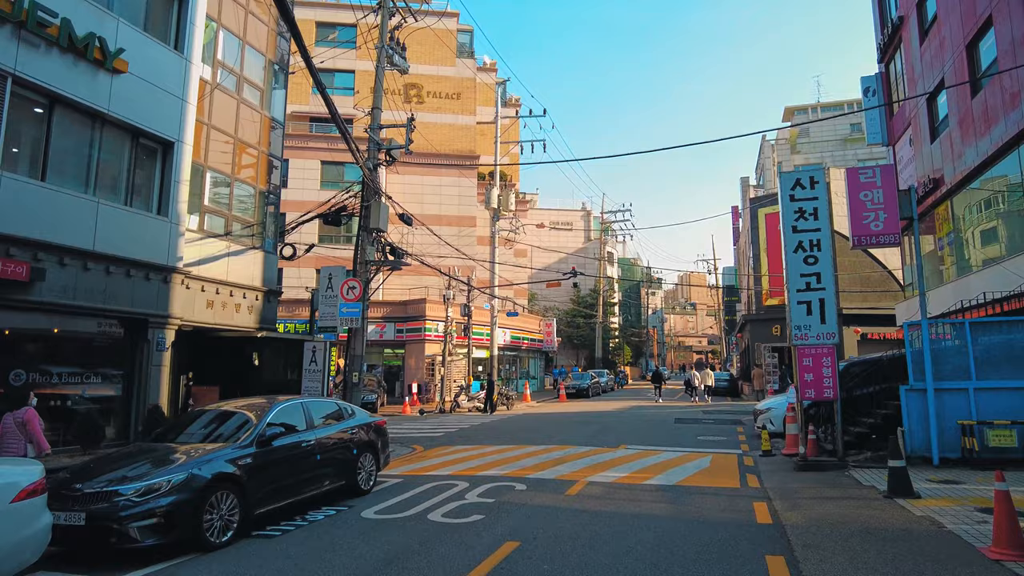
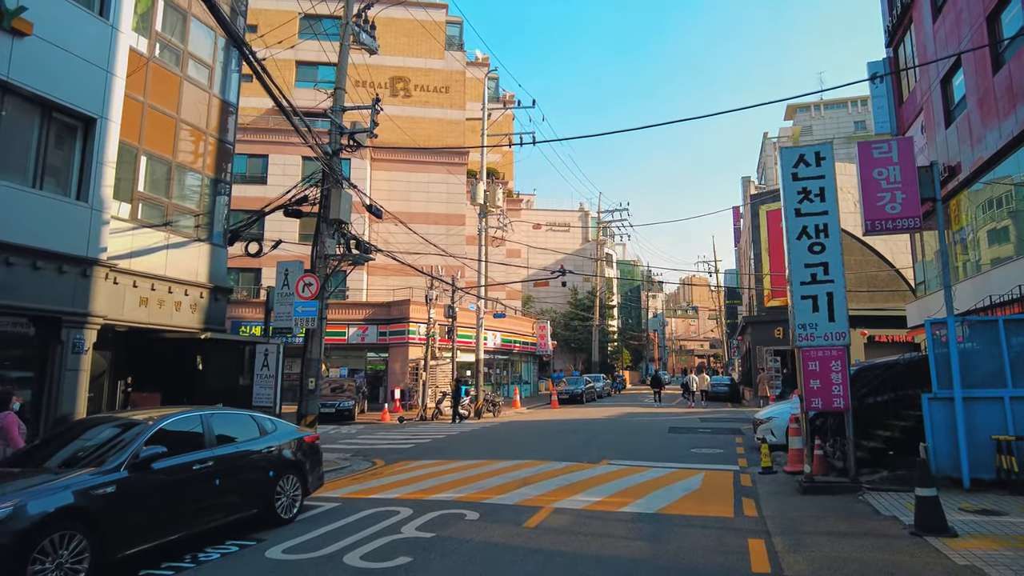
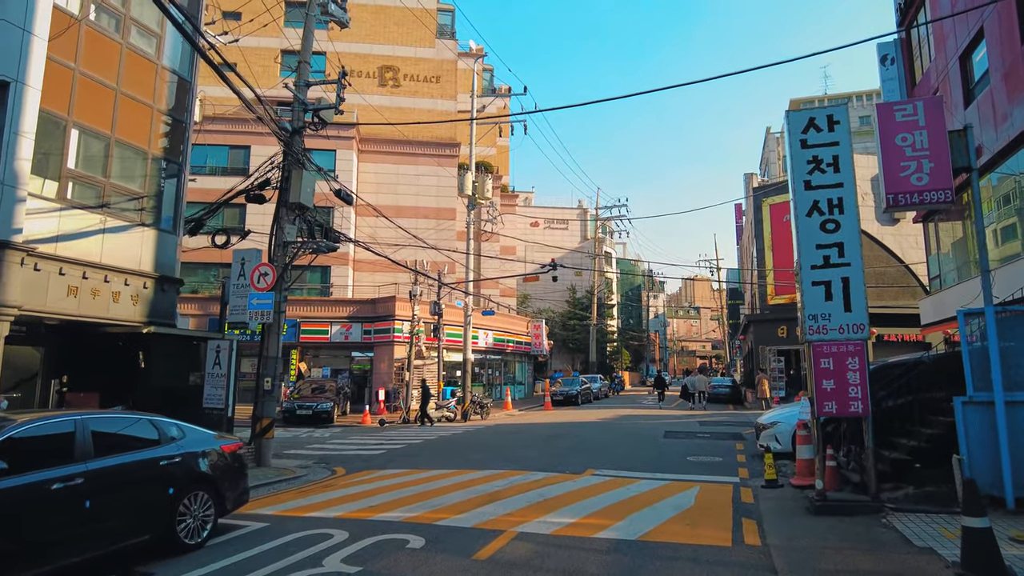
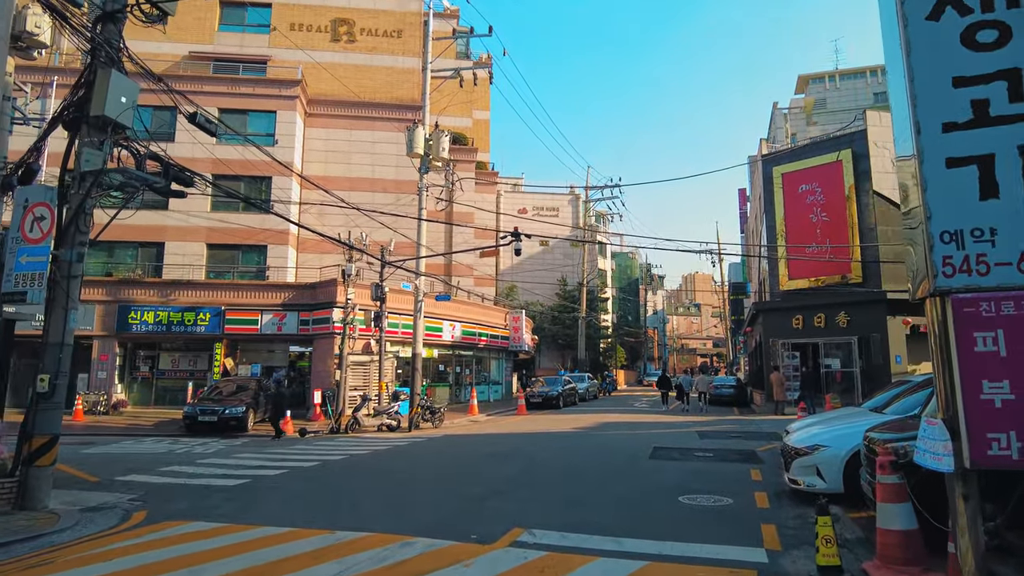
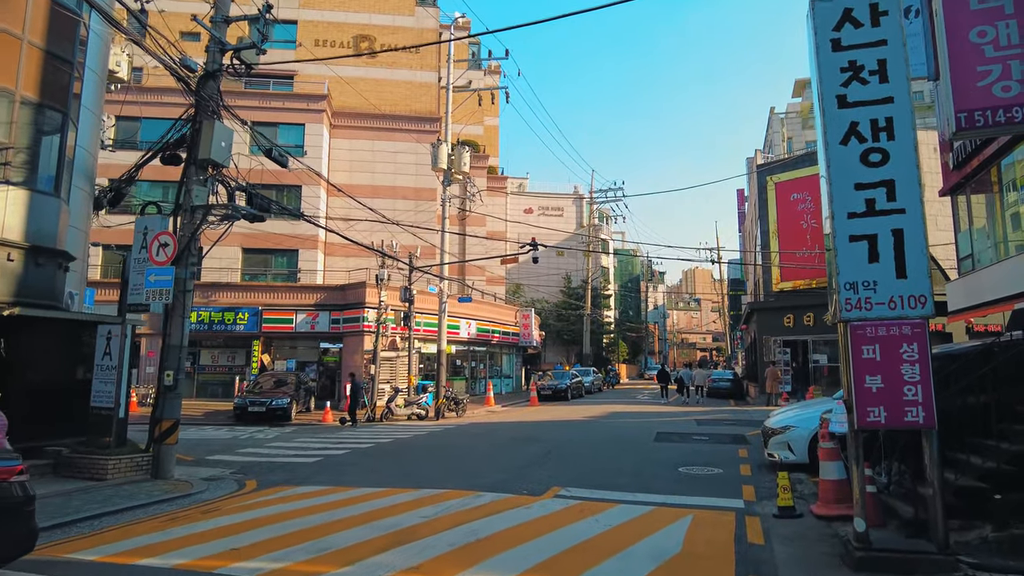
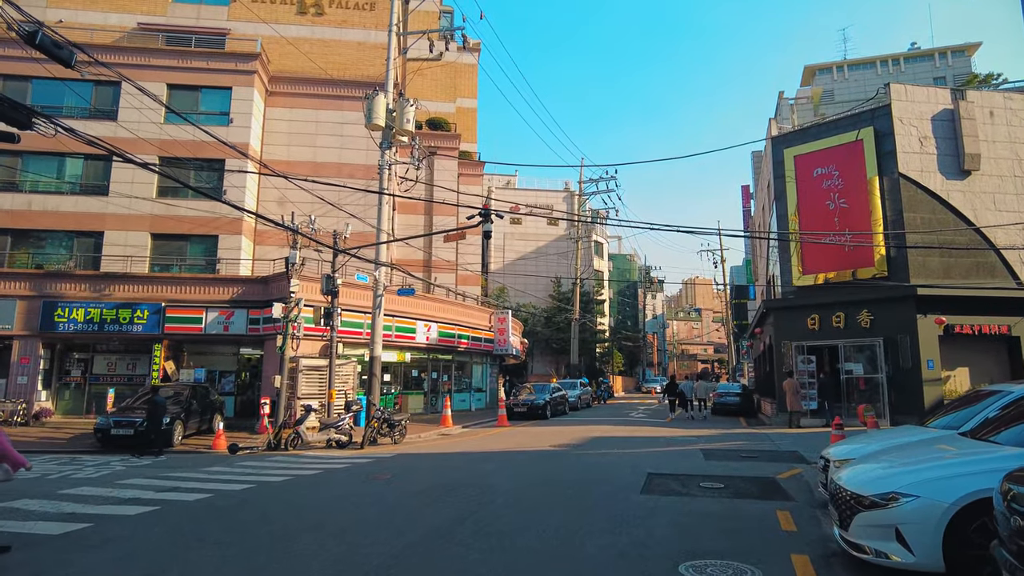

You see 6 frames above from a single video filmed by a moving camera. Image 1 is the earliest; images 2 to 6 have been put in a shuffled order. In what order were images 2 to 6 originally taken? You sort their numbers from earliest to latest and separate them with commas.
2, 3, 5, 4, 6
